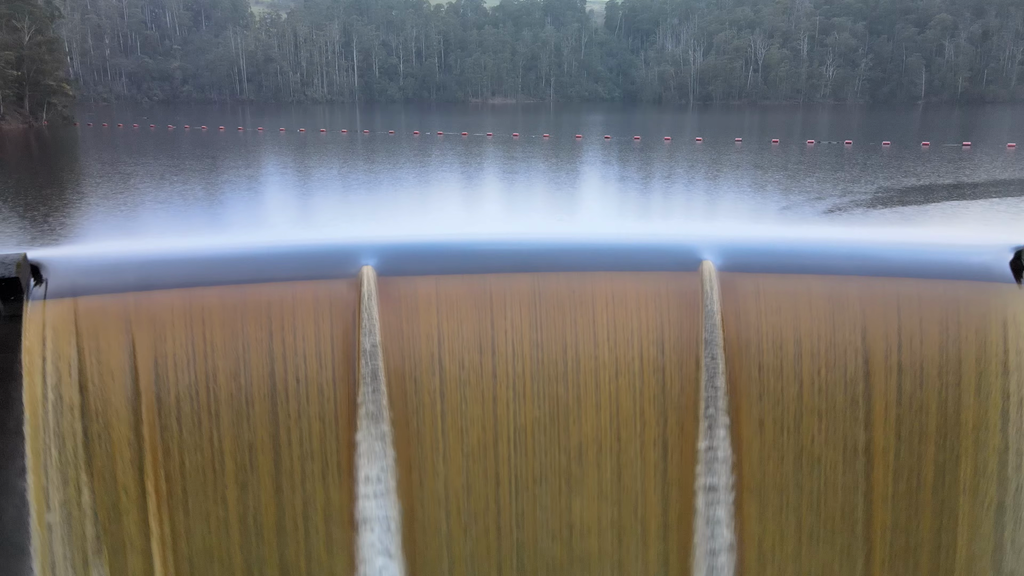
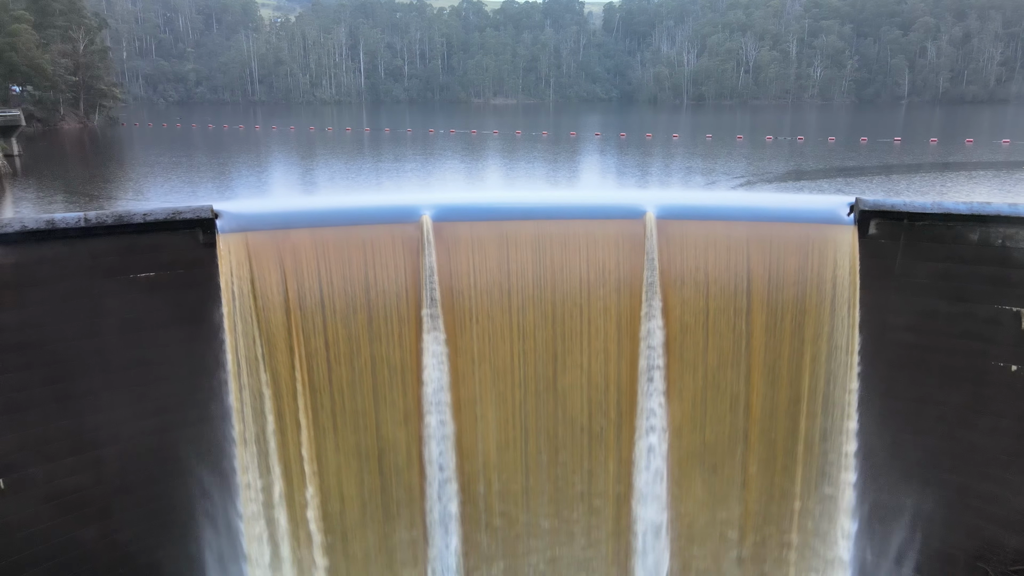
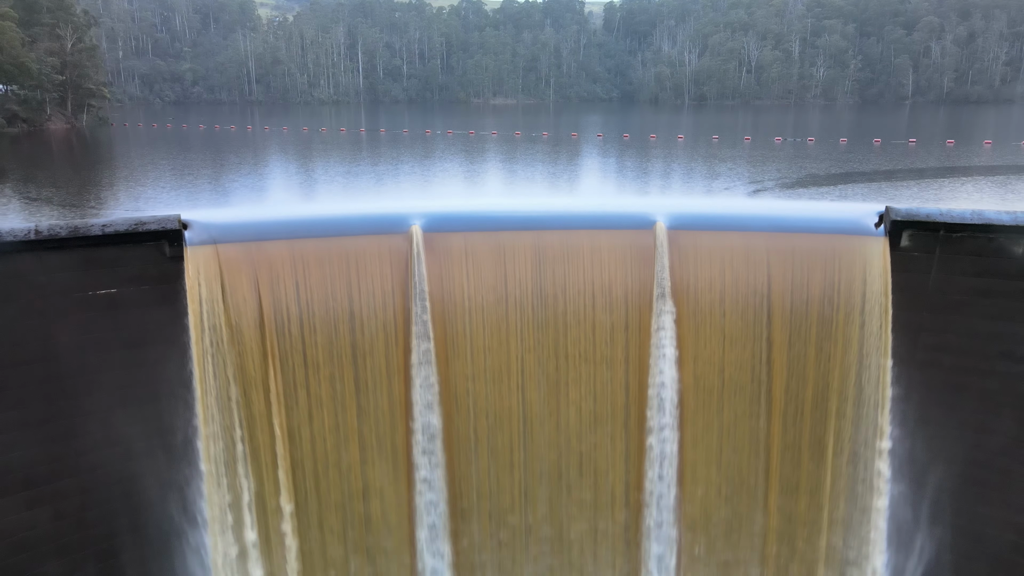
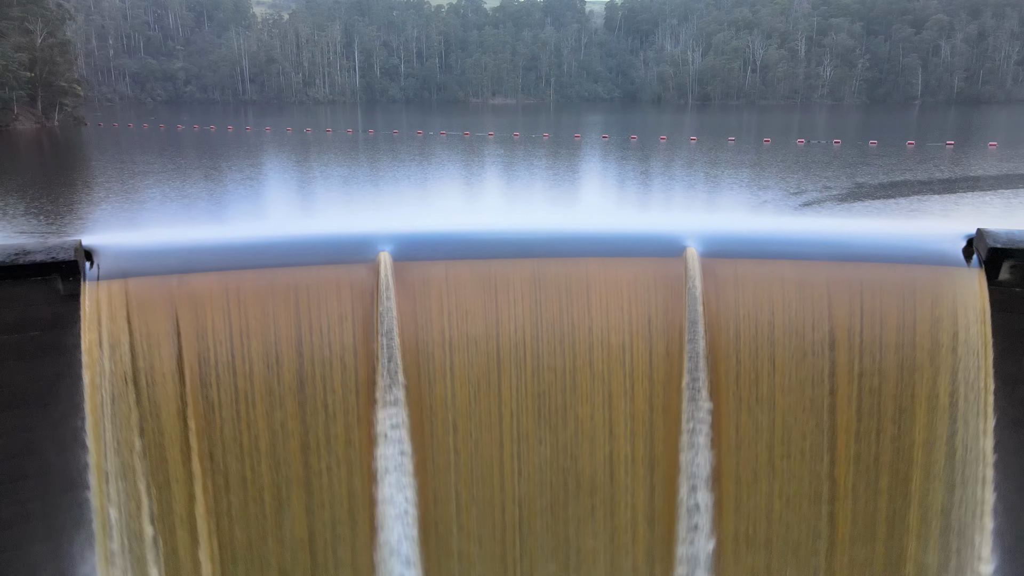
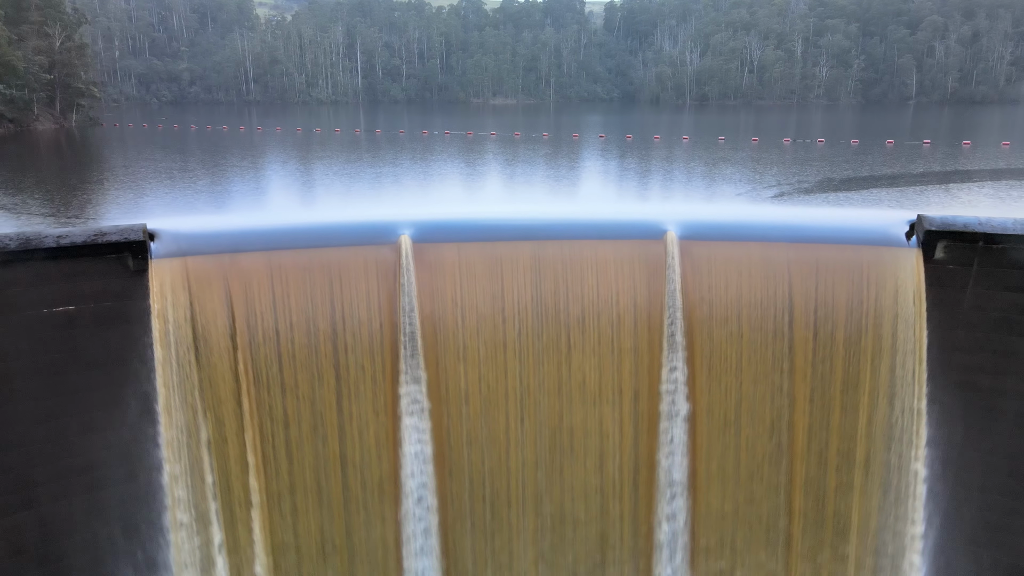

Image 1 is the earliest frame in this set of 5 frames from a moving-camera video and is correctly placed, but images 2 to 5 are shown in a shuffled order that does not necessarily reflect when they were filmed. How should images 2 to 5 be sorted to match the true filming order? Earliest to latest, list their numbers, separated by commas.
4, 5, 3, 2
